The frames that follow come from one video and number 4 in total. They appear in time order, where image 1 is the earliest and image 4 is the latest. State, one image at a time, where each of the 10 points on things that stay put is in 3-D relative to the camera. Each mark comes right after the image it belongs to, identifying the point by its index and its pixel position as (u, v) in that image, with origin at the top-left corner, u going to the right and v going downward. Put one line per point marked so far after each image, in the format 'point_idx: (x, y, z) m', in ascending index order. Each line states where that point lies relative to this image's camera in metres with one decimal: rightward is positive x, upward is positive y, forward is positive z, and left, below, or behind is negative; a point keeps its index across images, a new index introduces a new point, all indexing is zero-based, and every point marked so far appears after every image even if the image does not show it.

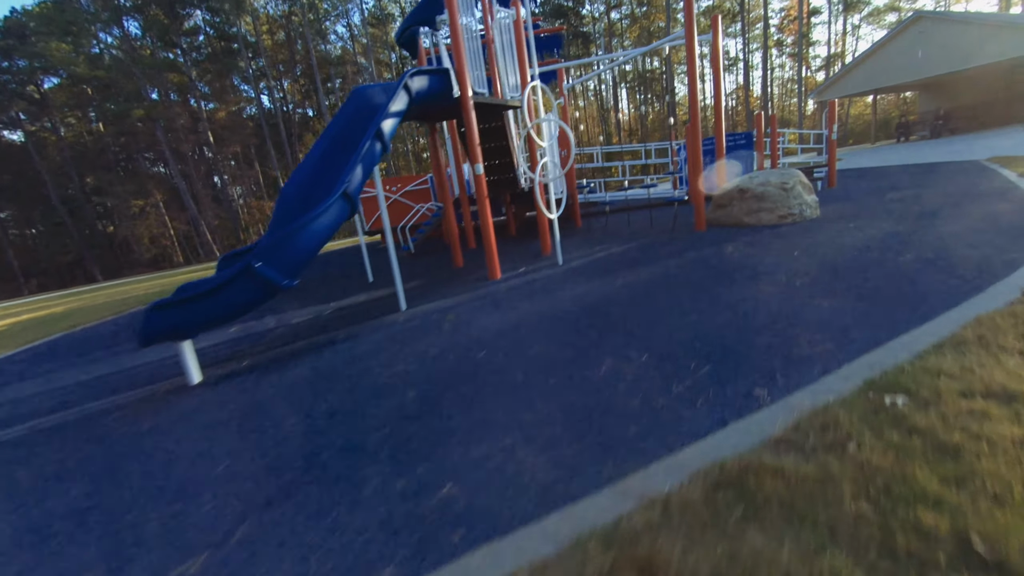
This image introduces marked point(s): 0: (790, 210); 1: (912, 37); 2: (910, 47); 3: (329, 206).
0: (+2.7, +0.8, +5.1) m
1: (+12.2, +7.6, +15.9) m
2: (+12.3, +7.5, +16.2) m
3: (-1.1, +0.5, +3.1) m
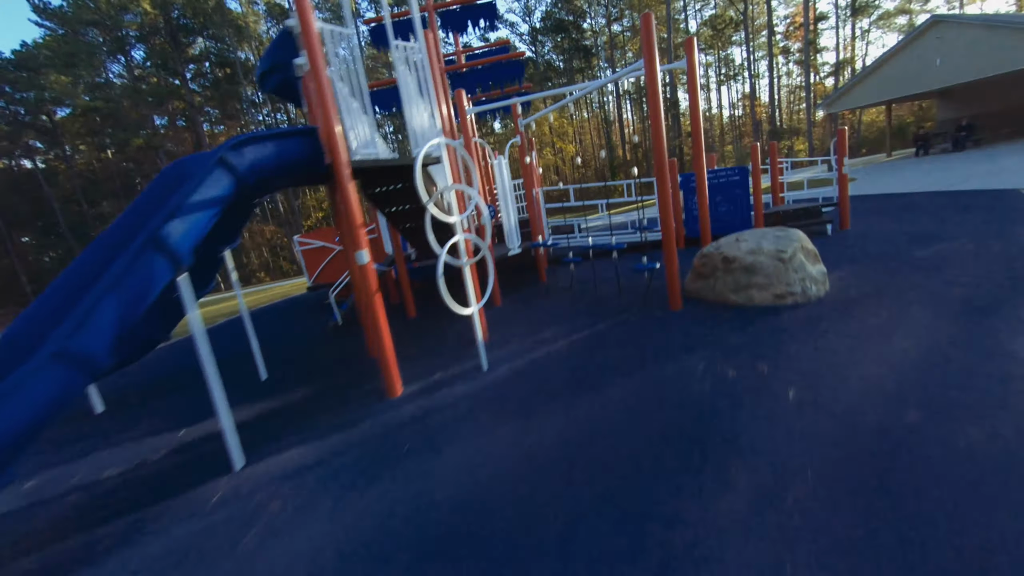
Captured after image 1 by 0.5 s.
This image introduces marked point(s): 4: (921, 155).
0: (+2.1, 0.0, +3.9) m
1: (+11.7, +6.9, +14.7) m
2: (+11.8, +6.7, +14.9) m
3: (-1.8, -0.3, +1.9) m
4: (+12.5, +4.1, +15.9) m
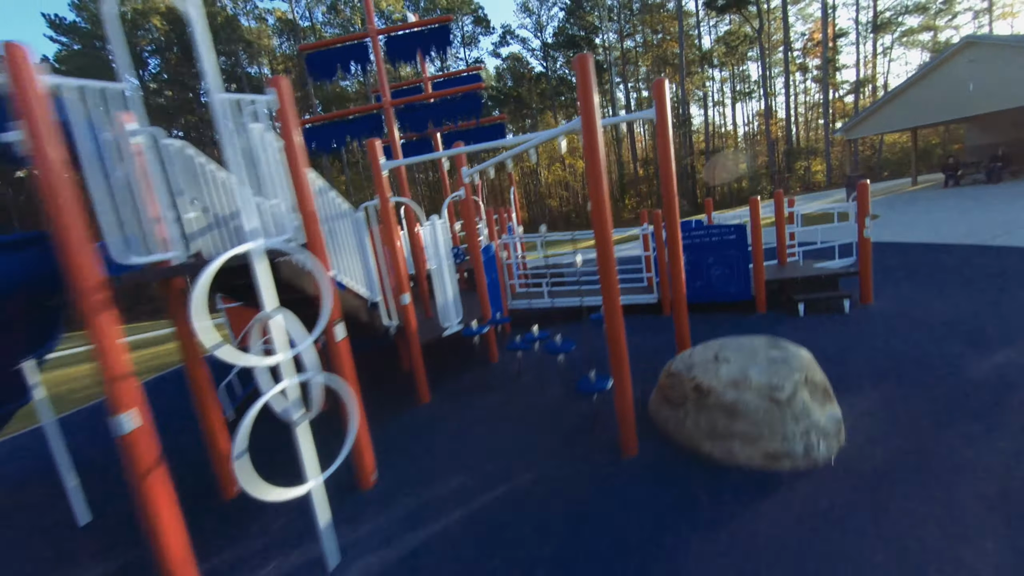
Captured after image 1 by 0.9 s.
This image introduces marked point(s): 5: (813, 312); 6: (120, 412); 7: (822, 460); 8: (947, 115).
0: (+1.4, -0.8, +2.7) m
1: (+11.4, +5.7, +13.3) m
2: (+11.5, +5.5, +13.6) m
3: (-2.5, -1.0, +0.8) m
4: (+12.2, +2.8, +14.5) m
5: (+3.0, -0.2, +5.3) m
6: (-1.6, -0.5, +2.2) m
7: (+1.7, -0.9, +2.7) m
8: (+11.6, +4.6, +13.8) m
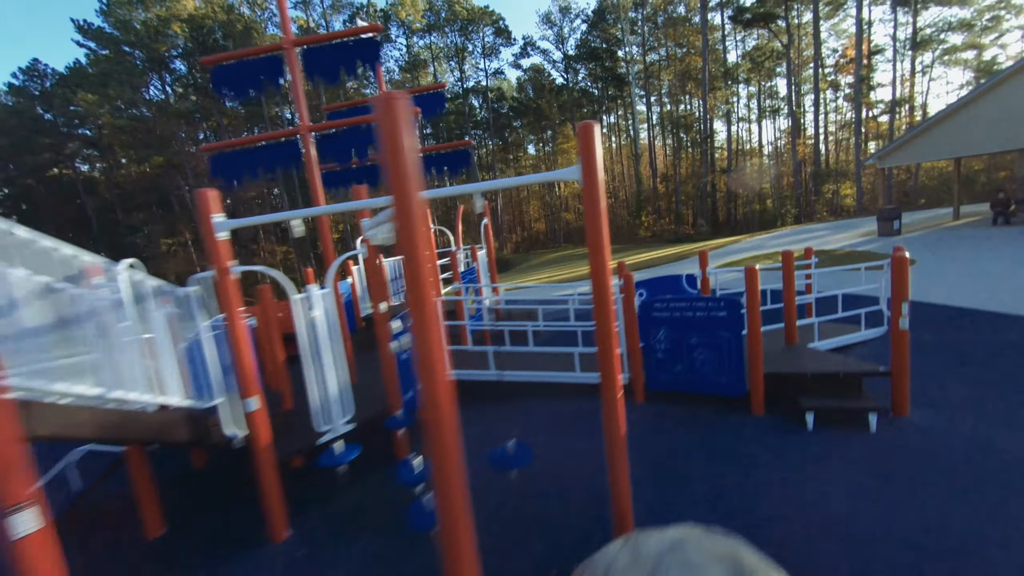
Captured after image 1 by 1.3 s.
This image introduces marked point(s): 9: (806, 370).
0: (+0.6, -1.5, +1.4) m
1: (+11.3, +4.5, +11.7) m
2: (+11.4, +4.3, +11.9) m
3: (-3.4, -1.6, -0.3) m
4: (+12.0, +1.6, +12.8) m
5: (+2.4, -1.0, +3.9) m
6: (-2.5, -1.1, +1.0) m
7: (+0.8, -1.6, +1.4) m
8: (+11.4, +3.4, +12.2) m
9: (+2.3, -0.6, +4.1) m
